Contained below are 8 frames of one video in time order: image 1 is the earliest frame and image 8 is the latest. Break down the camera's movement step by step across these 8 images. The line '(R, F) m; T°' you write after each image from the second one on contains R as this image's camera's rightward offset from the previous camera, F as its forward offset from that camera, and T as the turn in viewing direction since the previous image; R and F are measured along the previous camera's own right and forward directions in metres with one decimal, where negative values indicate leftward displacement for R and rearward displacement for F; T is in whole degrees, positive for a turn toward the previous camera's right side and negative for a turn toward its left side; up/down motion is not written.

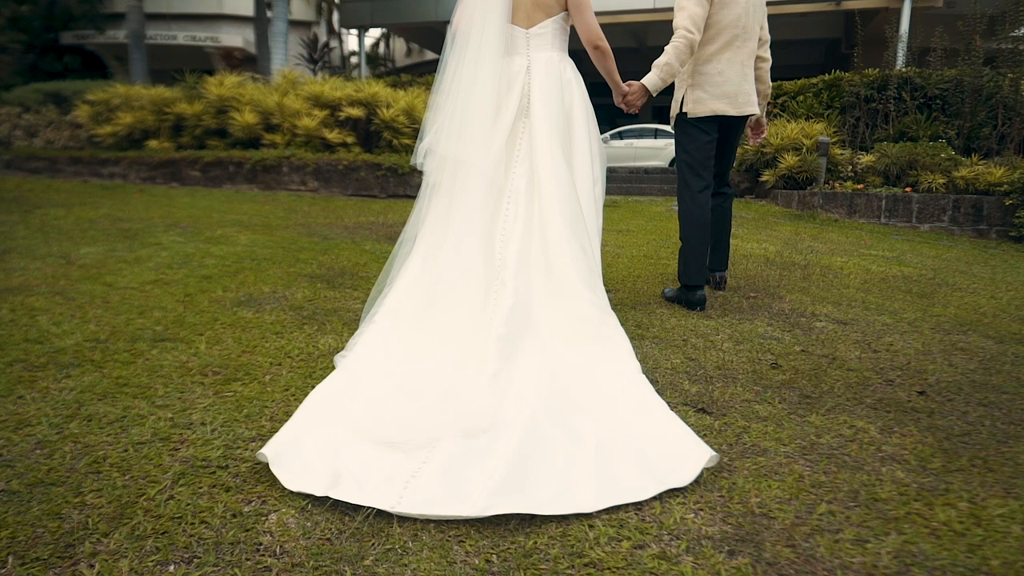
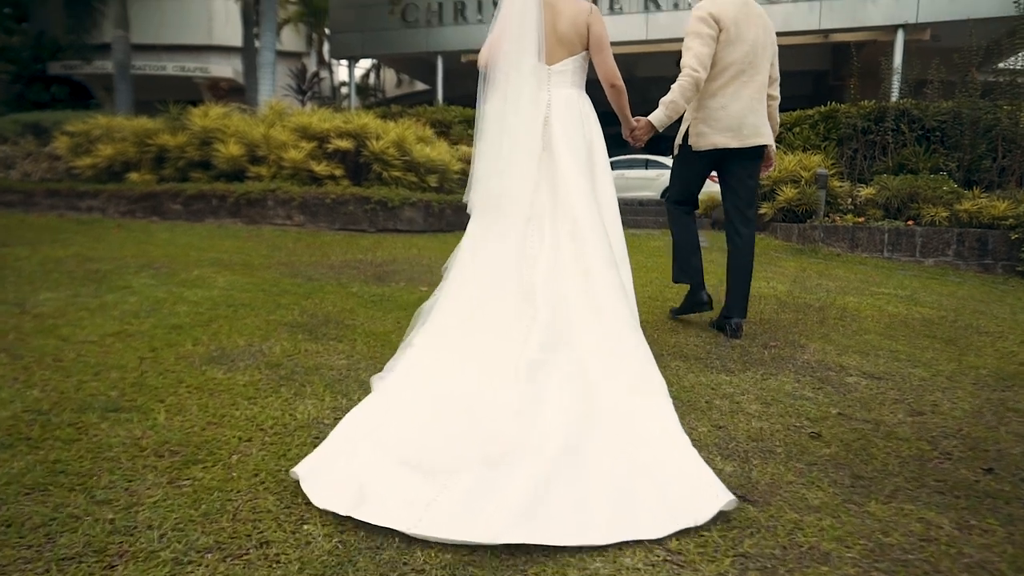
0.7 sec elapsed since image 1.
(-0.1, +0.3) m; +1°
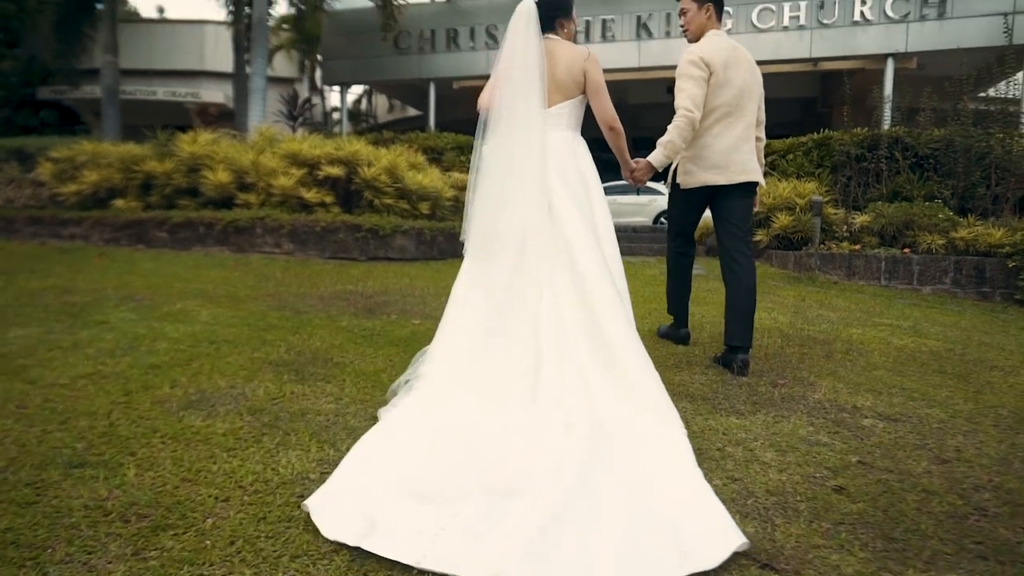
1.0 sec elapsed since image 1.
(0.0, +0.2) m; +1°
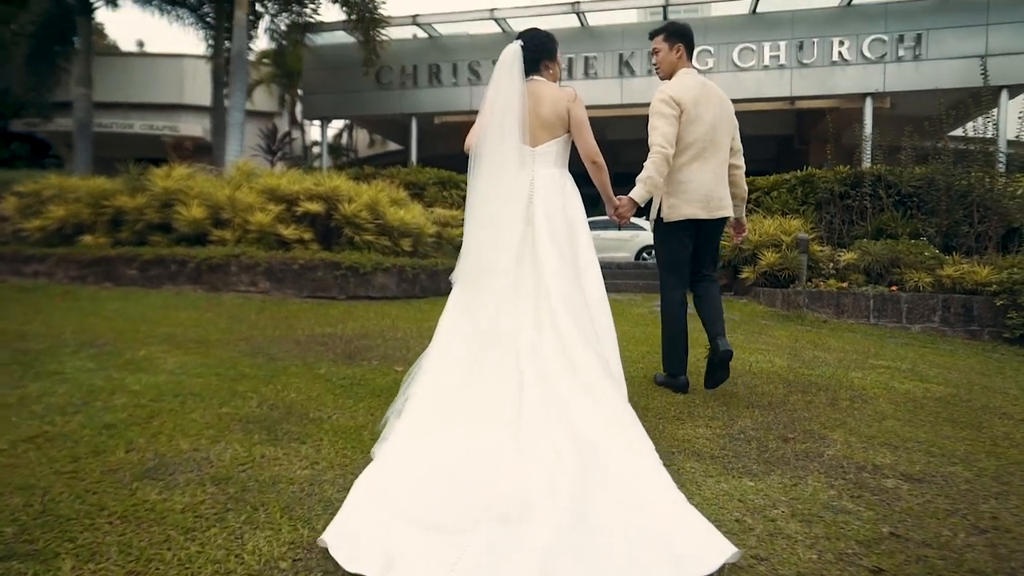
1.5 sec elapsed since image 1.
(-0.1, +0.2) m; +2°
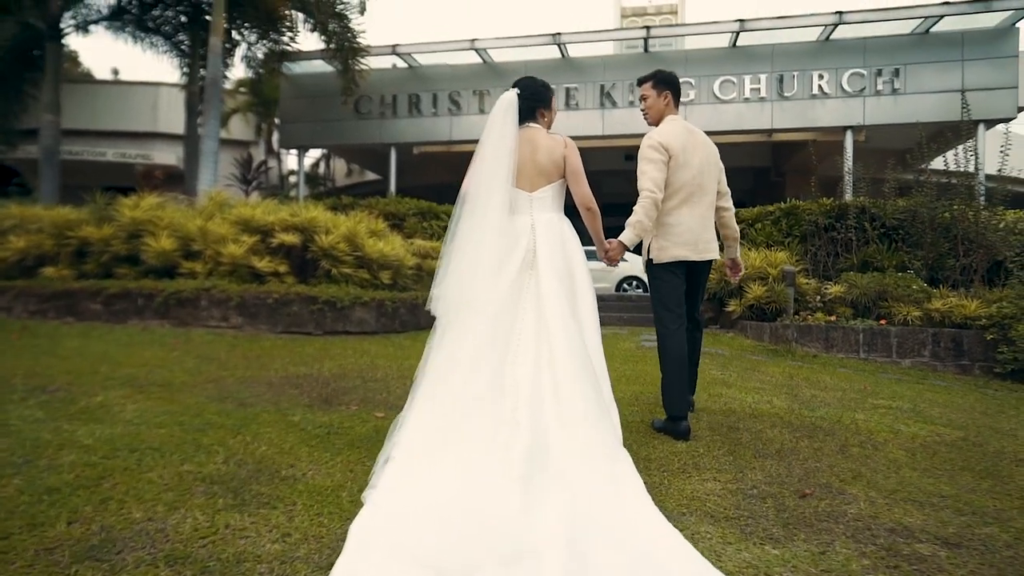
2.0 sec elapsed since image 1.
(-0.1, +0.3) m; +2°
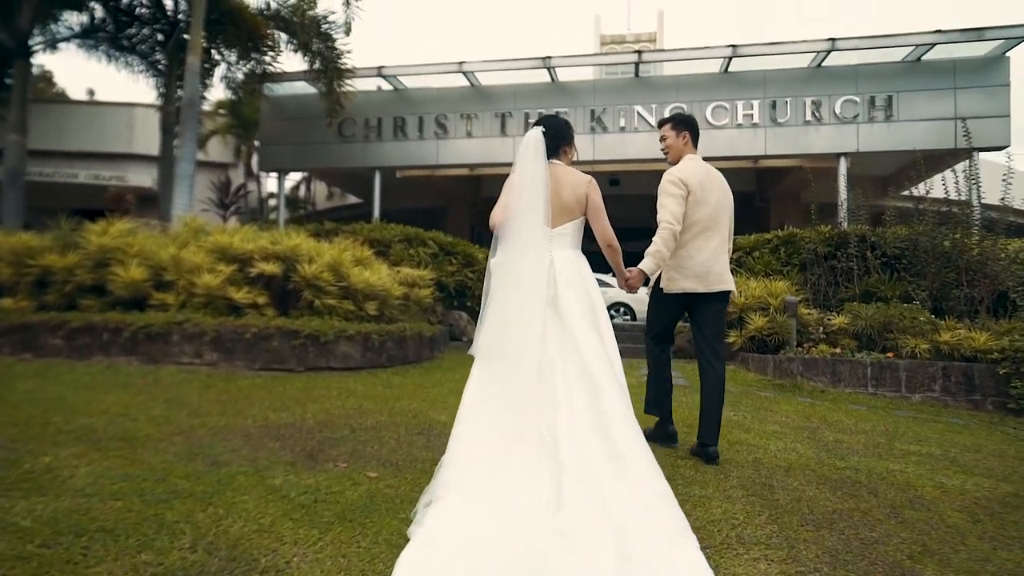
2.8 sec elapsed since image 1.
(-0.2, +0.4) m; +2°
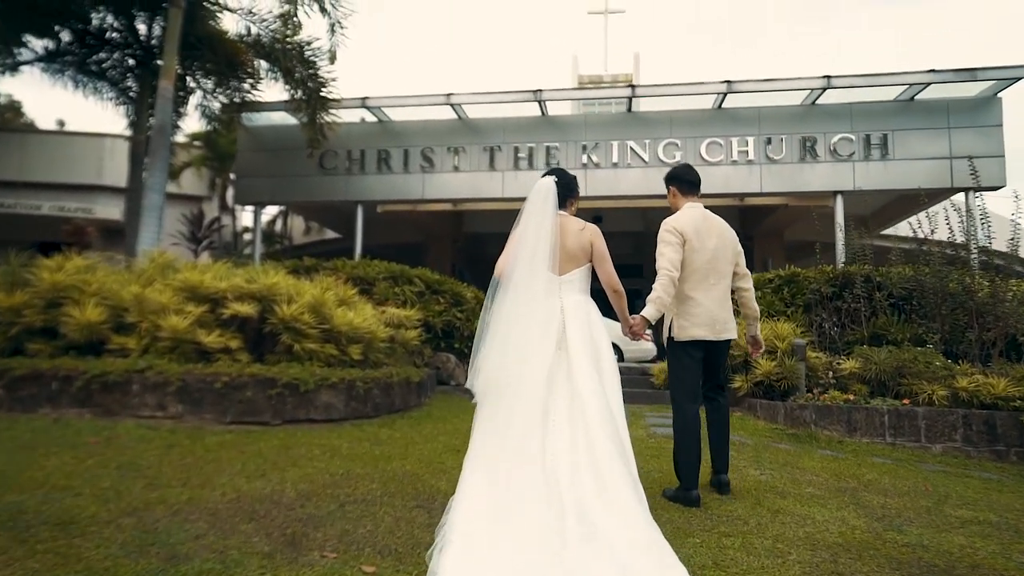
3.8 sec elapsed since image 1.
(-0.2, +0.6) m; +2°
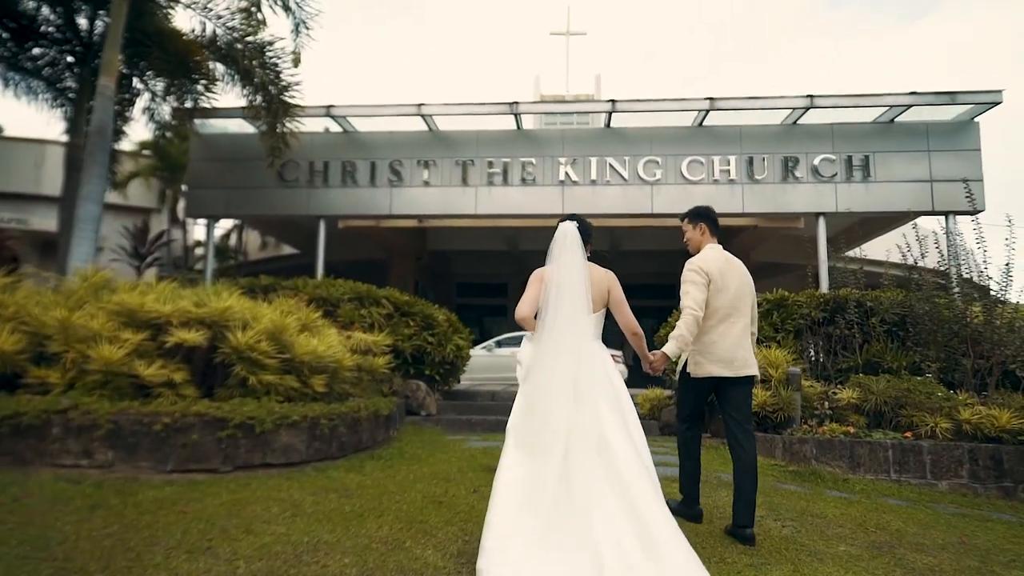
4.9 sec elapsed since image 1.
(-0.2, +0.7) m; +3°
